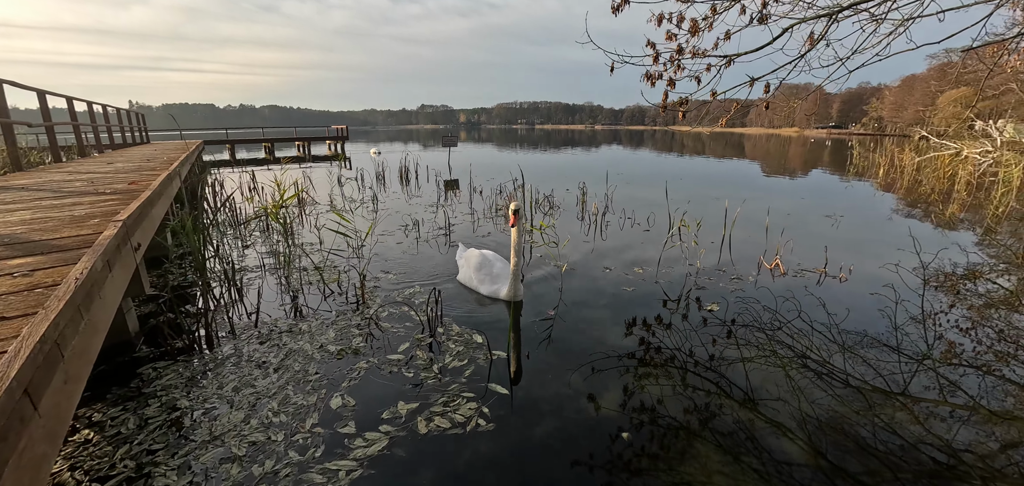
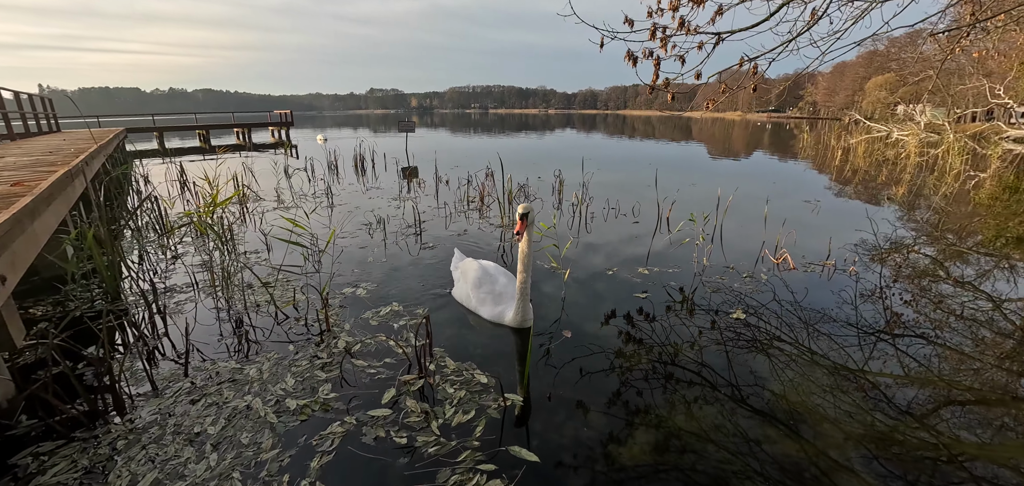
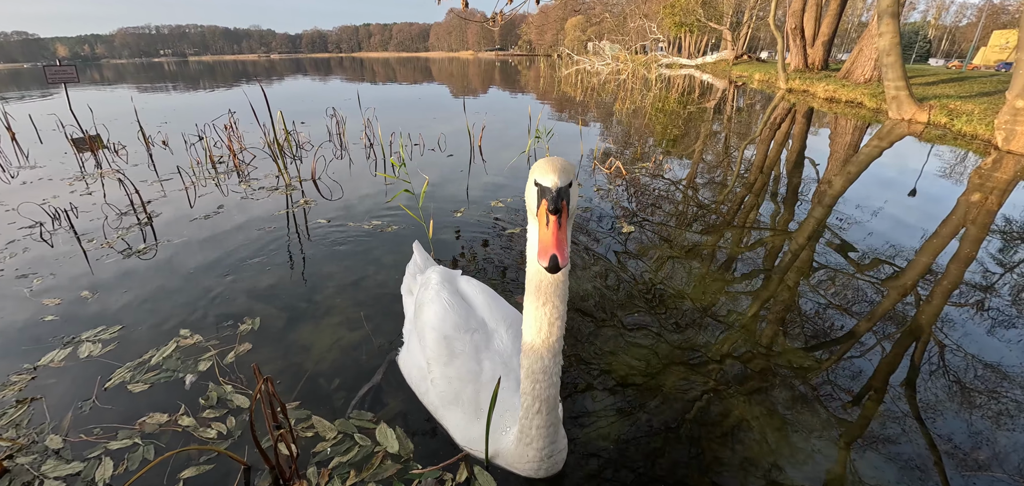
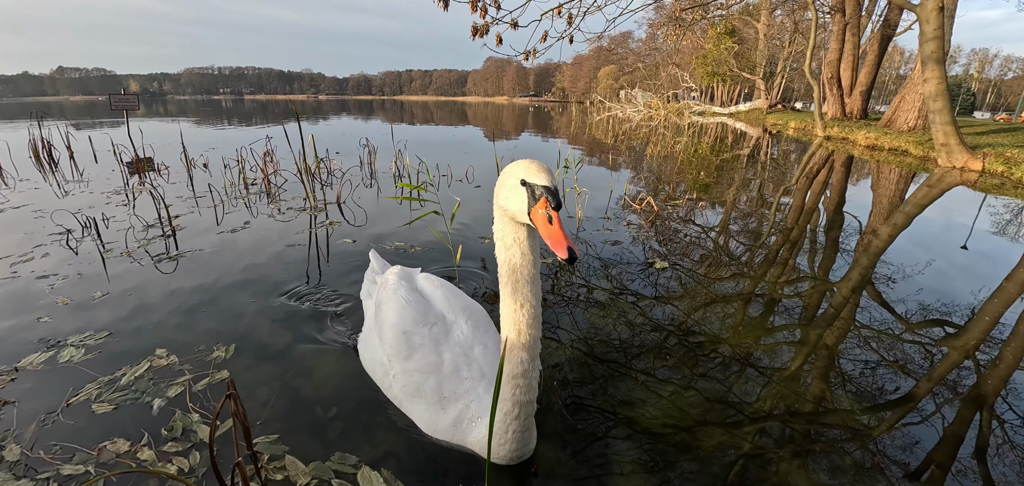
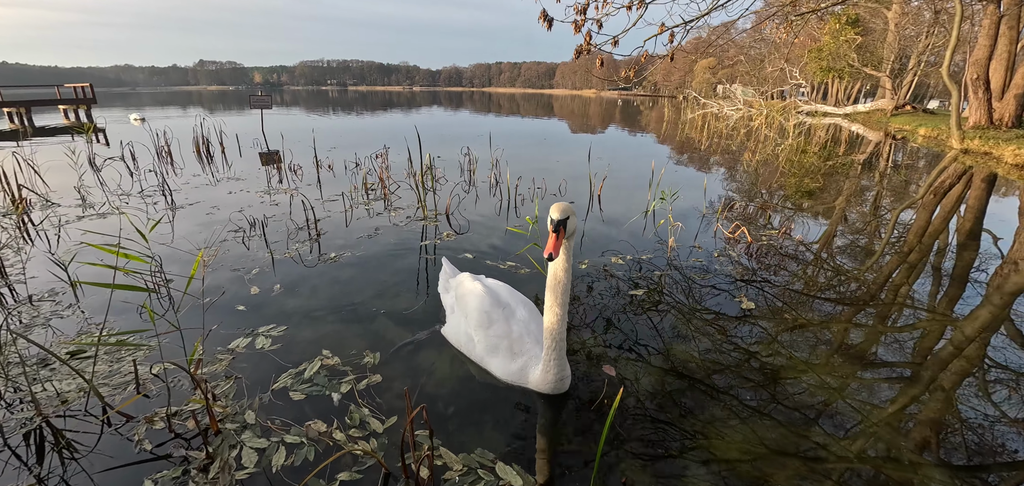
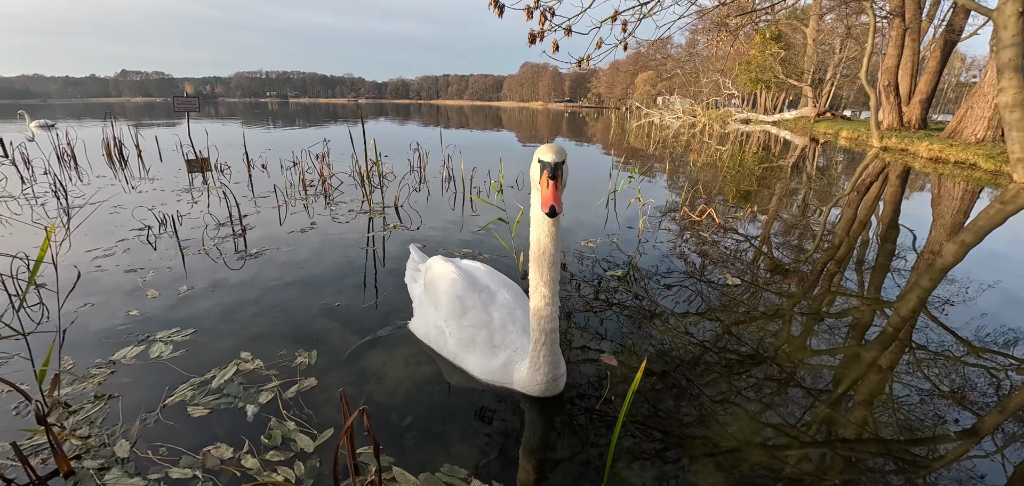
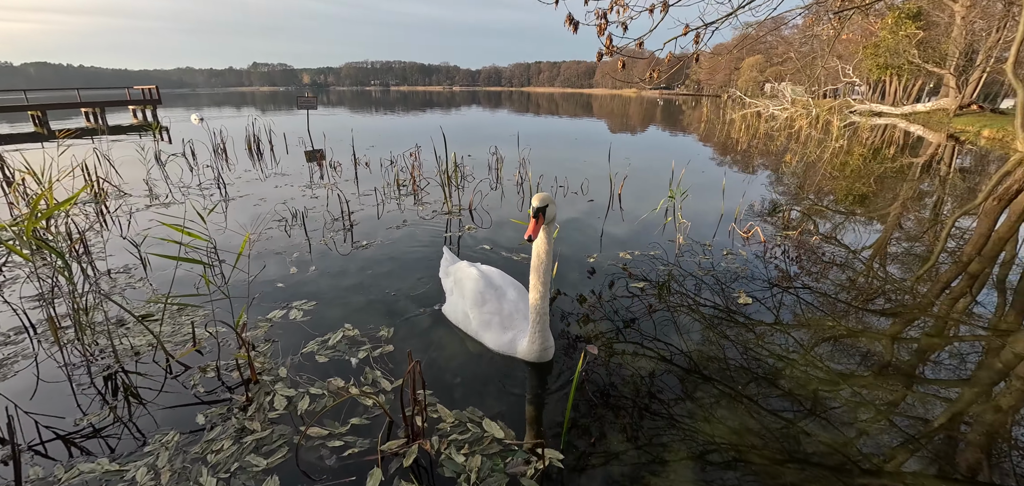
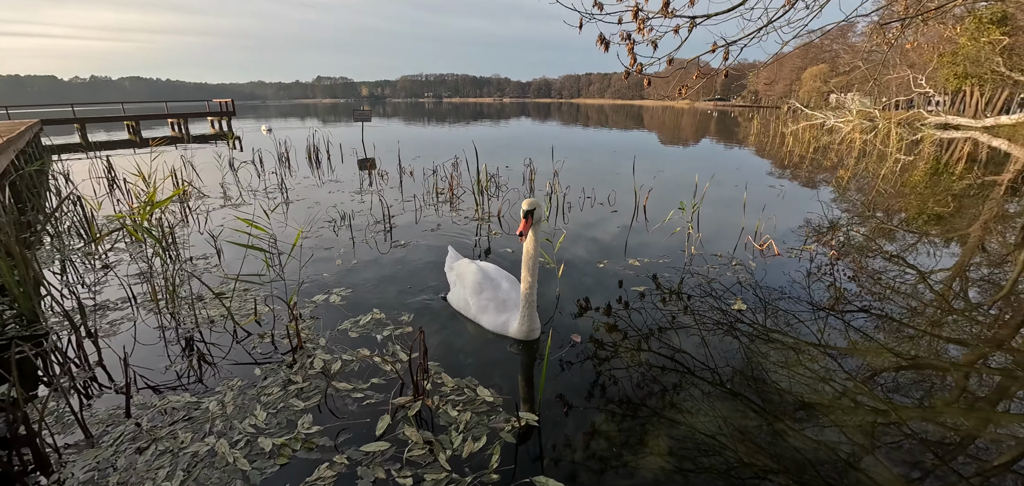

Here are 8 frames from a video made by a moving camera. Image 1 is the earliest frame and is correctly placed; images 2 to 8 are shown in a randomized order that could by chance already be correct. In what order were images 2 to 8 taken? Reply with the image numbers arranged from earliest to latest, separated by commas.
2, 8, 7, 5, 6, 4, 3
